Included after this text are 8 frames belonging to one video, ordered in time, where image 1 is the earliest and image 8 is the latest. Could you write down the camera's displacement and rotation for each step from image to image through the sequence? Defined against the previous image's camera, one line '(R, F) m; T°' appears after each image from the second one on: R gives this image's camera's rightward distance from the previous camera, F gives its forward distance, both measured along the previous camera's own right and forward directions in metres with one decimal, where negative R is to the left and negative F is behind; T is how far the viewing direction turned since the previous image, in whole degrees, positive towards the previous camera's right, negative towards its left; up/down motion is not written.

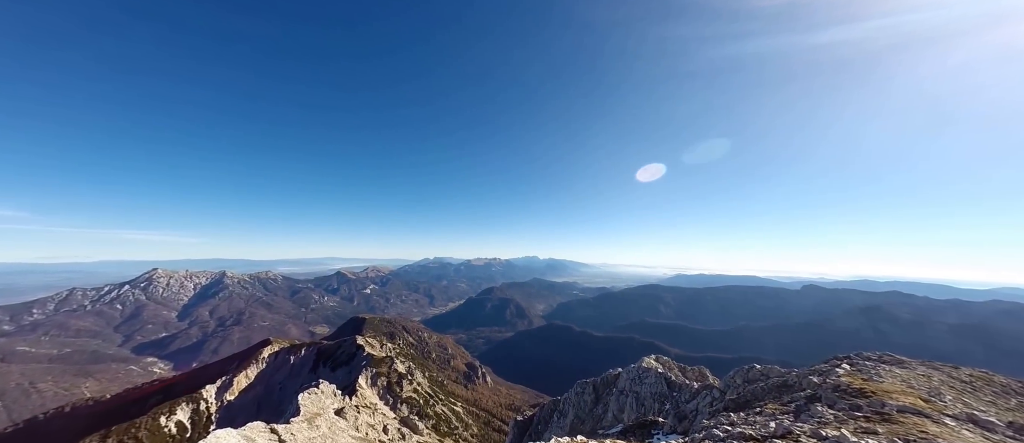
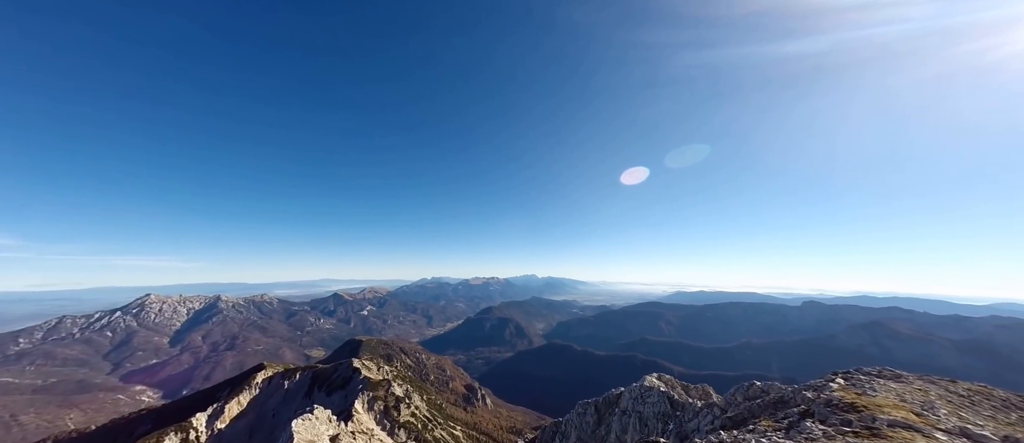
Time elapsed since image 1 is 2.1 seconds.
(+0.4, -0.4) m; 0°
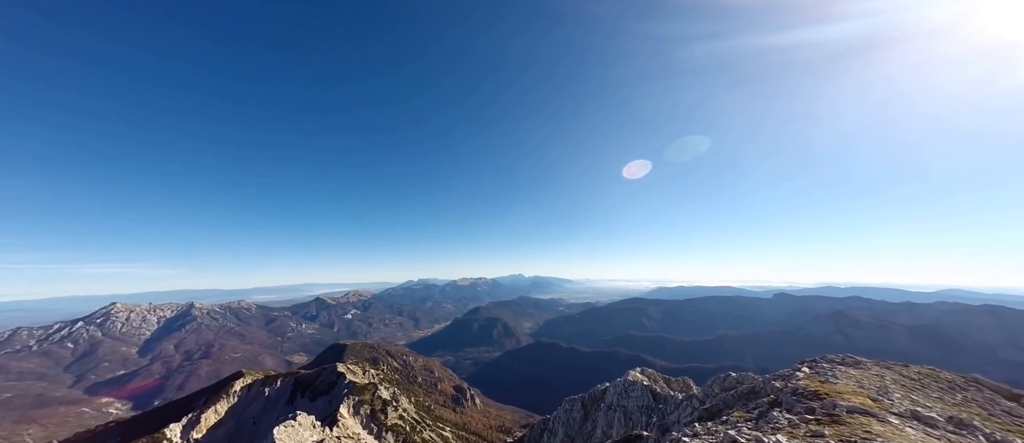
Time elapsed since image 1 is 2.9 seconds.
(+0.3, -0.2) m; +2°
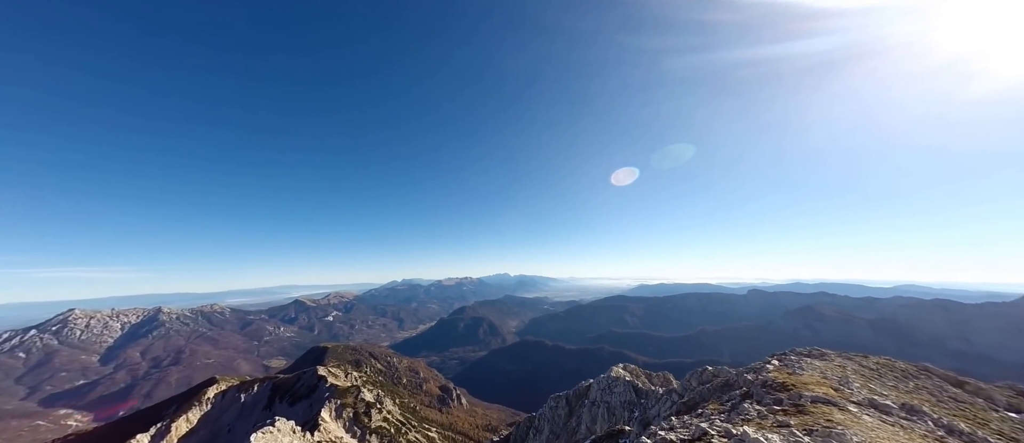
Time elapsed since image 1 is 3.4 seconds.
(+0.2, -0.1) m; +3°
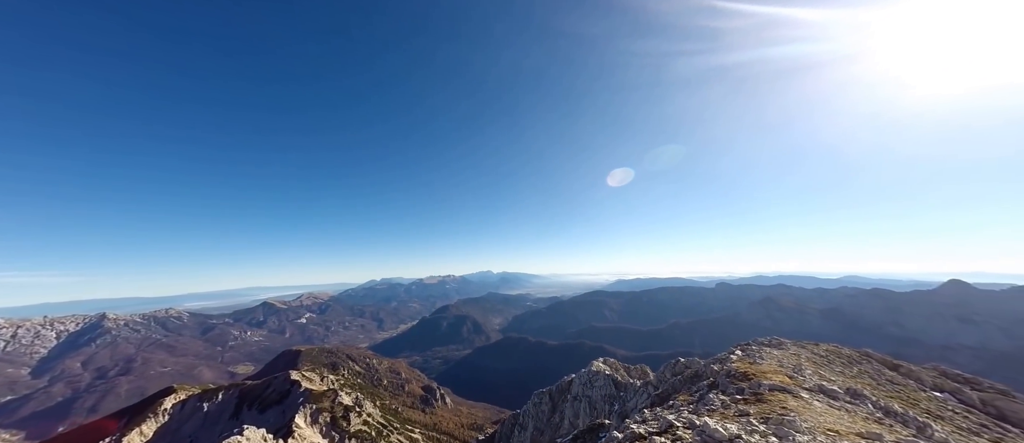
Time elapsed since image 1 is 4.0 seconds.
(+0.7, +0.1) m; +3°
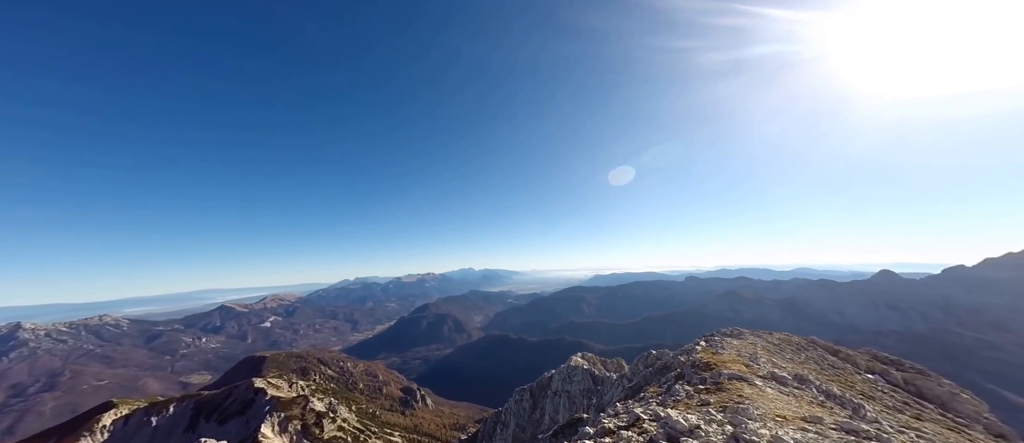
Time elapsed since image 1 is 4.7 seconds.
(+0.8, +0.3) m; +3°
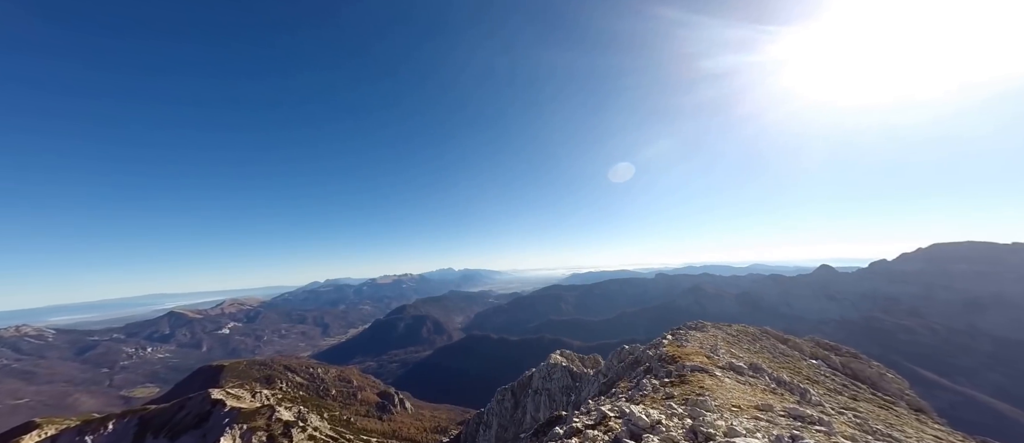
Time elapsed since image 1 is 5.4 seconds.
(+0.8, +0.3) m; +3°
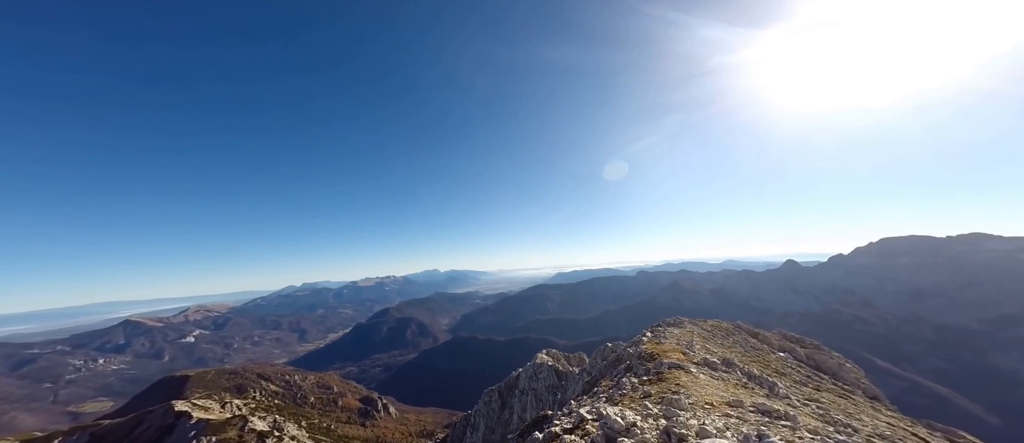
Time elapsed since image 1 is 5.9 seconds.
(+0.5, +0.4) m; +2°
